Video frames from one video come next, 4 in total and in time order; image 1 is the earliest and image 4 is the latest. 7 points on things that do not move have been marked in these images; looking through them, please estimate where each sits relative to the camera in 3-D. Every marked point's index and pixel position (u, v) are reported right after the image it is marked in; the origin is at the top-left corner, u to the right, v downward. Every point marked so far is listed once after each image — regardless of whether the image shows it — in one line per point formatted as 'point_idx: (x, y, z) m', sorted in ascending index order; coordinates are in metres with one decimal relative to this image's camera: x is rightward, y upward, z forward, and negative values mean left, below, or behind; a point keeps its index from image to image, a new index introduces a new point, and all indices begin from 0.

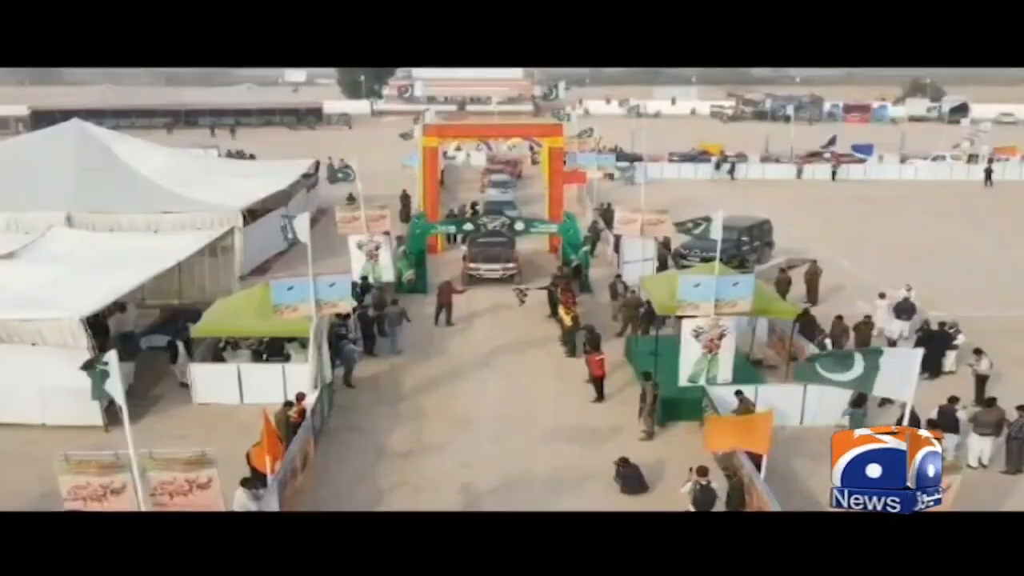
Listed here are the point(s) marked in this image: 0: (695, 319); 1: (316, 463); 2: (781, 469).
0: (+2.4, -0.4, +10.7) m
1: (-2.4, -2.2, +10.0) m
2: (+3.3, -2.2, +10.0) m
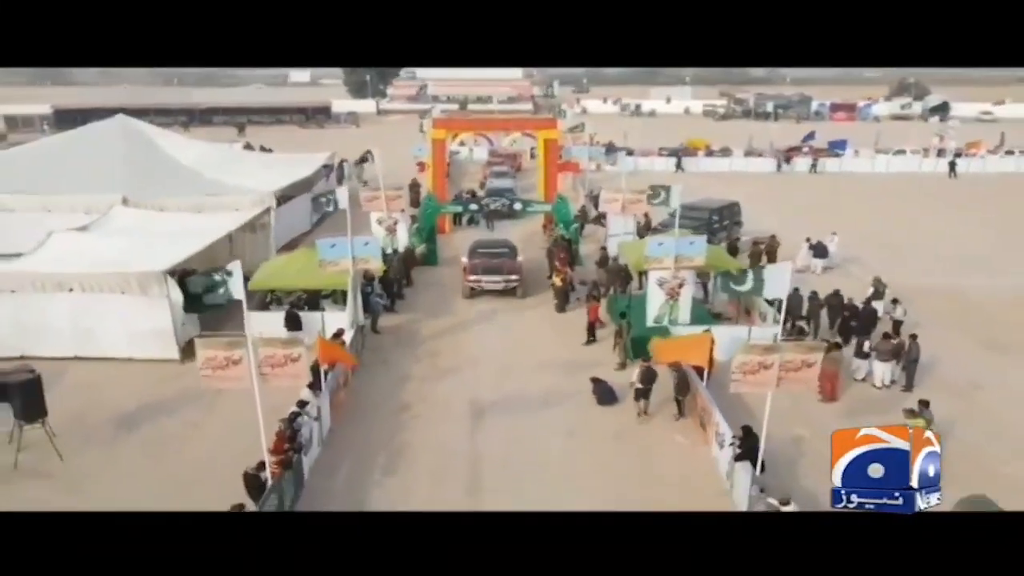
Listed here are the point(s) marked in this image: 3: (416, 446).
0: (+2.4, +0.3, +13.2) m
1: (-2.4, -1.5, +12.5) m
2: (+3.2, -1.5, +12.4) m
3: (-1.3, -2.1, +10.7) m
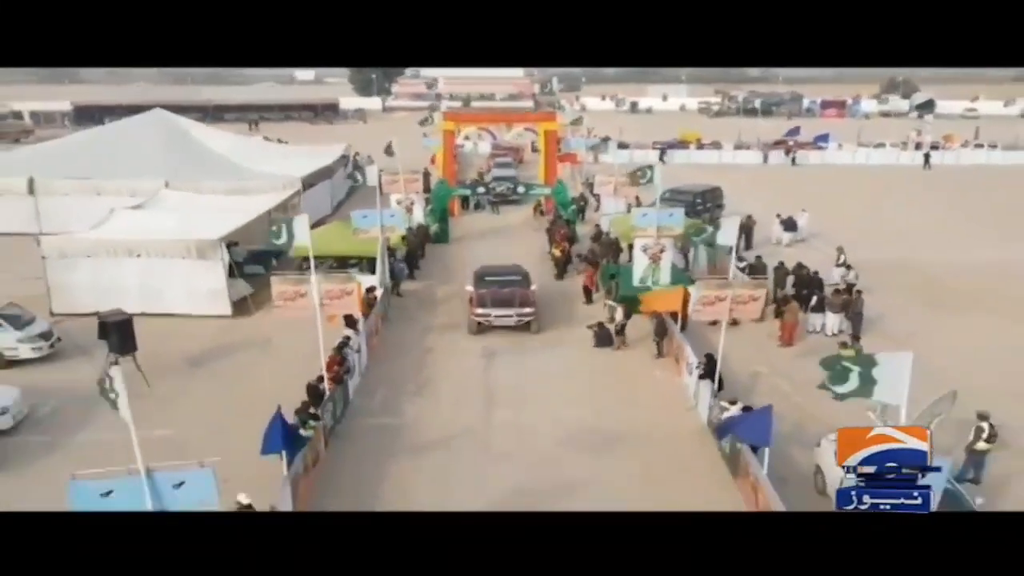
0: (+2.5, +0.9, +15.3) m
1: (-2.3, -0.9, +14.7) m
2: (+3.3, -0.9, +14.6) m
3: (-1.2, -1.4, +12.9) m
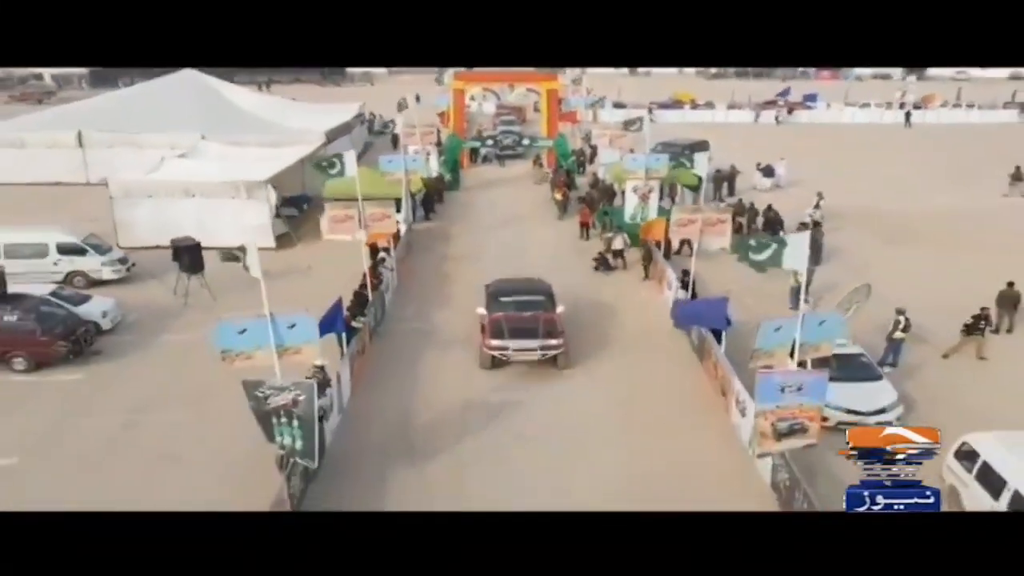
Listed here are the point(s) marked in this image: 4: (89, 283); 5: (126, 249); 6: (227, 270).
0: (+2.6, +2.3, +17.6) m
1: (-2.2, +0.5, +17.0) m
2: (+3.5, +0.5, +16.9) m
3: (-1.0, -0.2, +15.2) m
4: (-7.8, +0.1, +15.1) m
5: (-8.4, +0.8, +17.9) m
6: (-5.7, +0.4, +16.8) m
